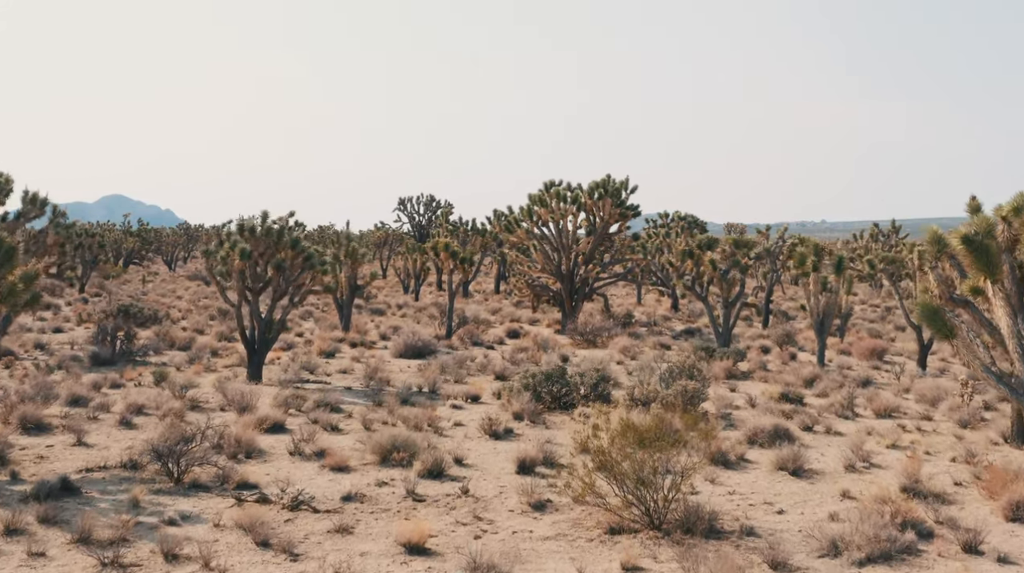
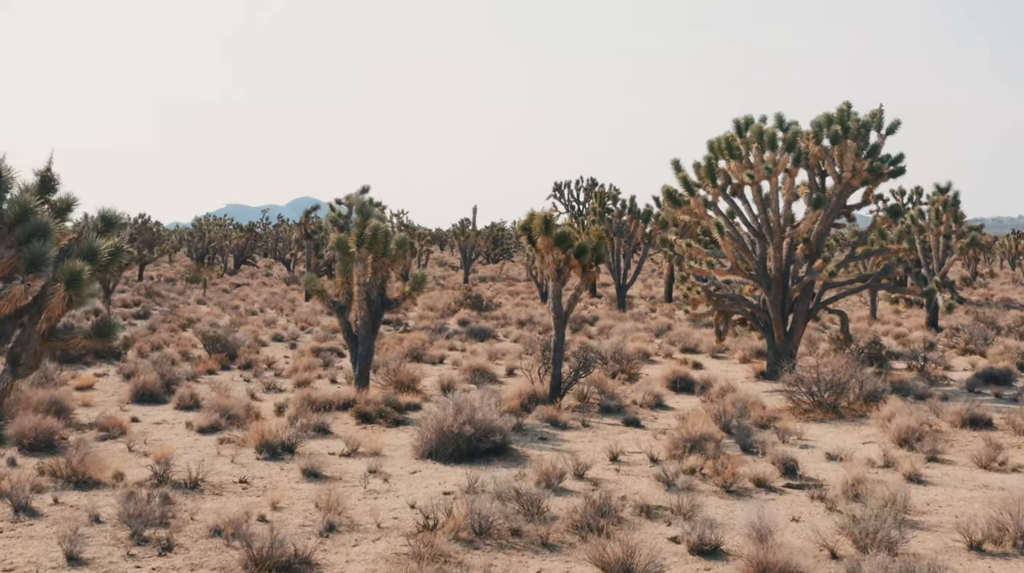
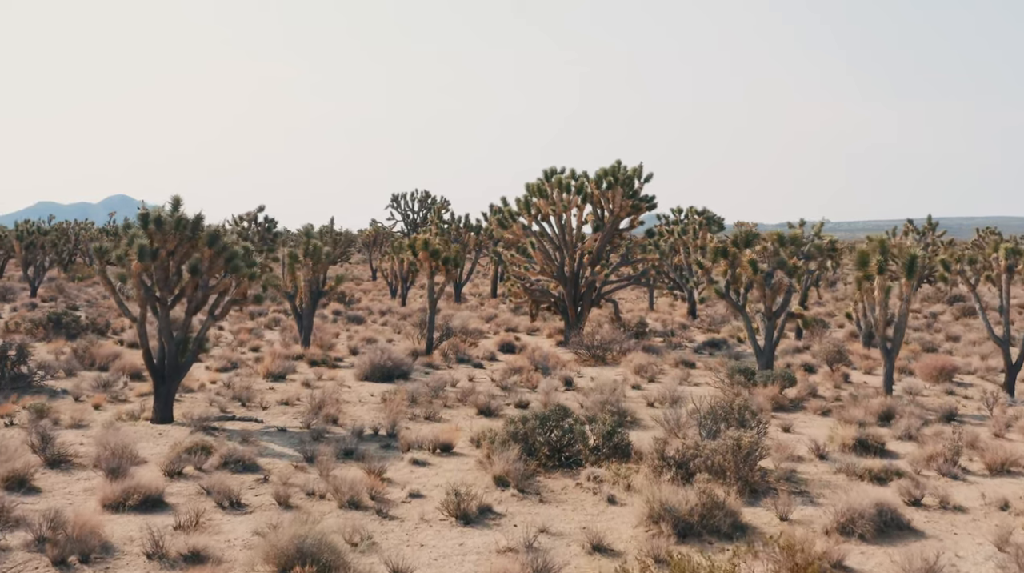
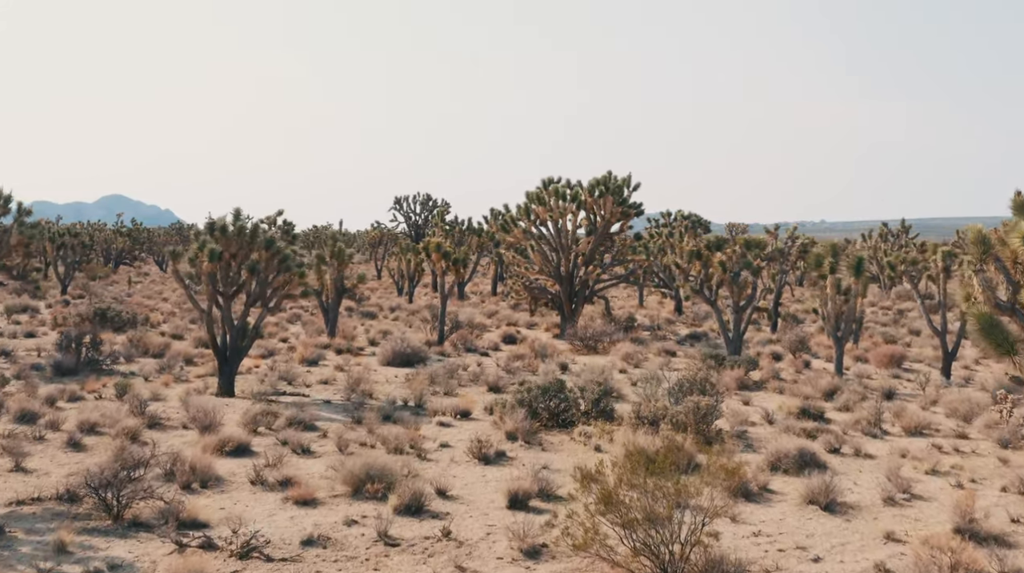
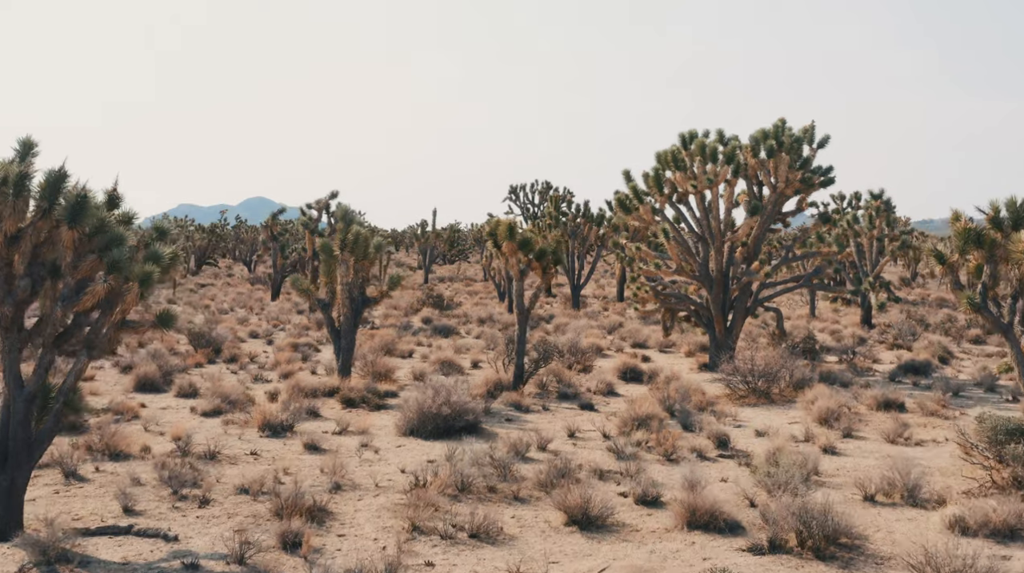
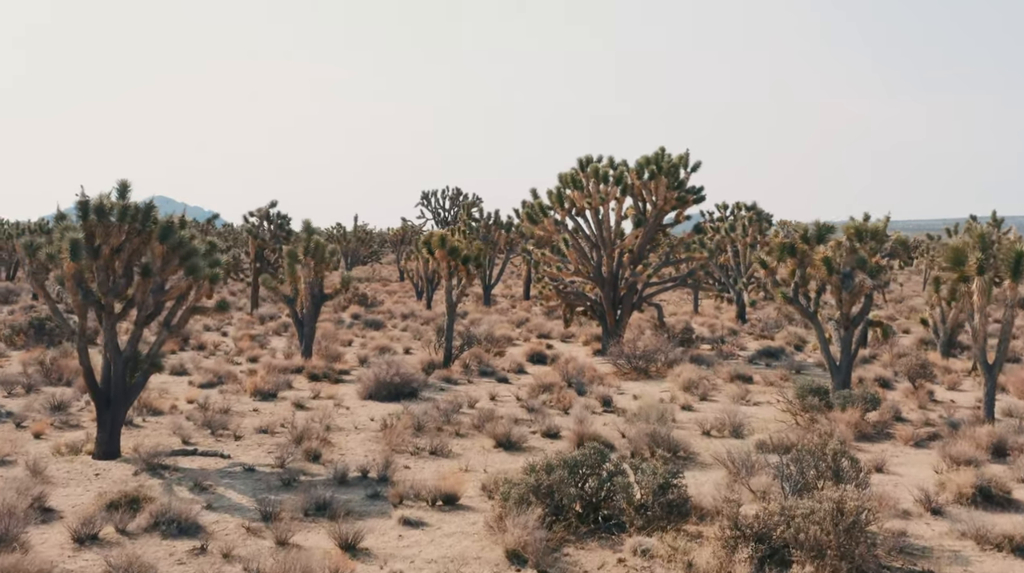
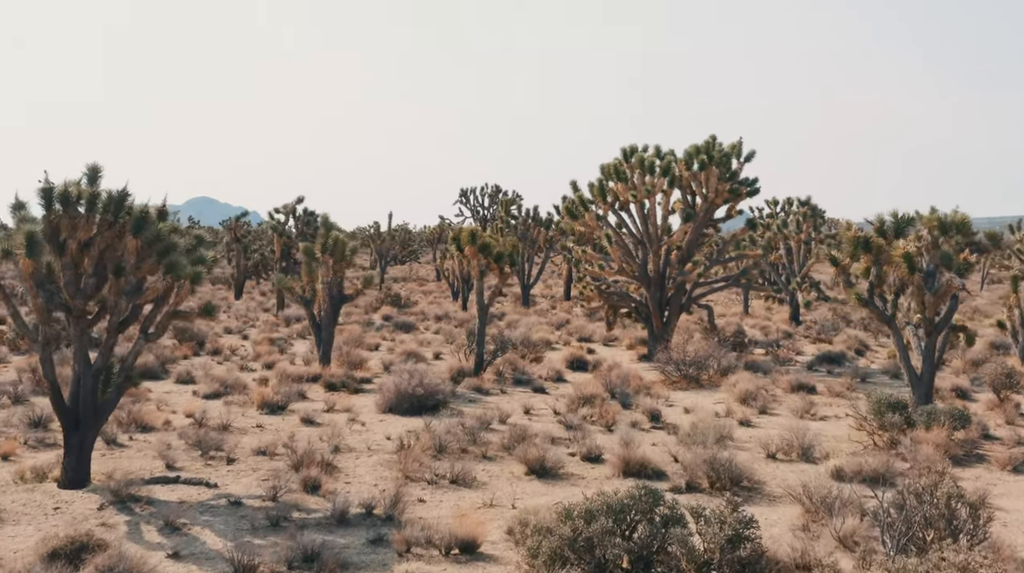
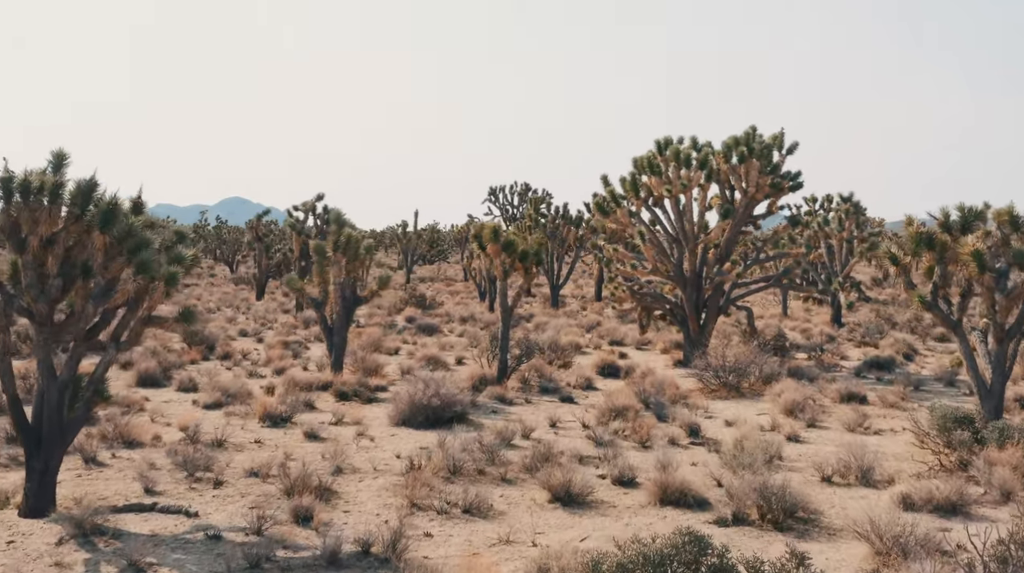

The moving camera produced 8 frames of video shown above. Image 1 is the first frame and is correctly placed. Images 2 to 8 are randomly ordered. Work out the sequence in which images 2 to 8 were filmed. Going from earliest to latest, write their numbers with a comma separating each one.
4, 3, 6, 7, 8, 5, 2
